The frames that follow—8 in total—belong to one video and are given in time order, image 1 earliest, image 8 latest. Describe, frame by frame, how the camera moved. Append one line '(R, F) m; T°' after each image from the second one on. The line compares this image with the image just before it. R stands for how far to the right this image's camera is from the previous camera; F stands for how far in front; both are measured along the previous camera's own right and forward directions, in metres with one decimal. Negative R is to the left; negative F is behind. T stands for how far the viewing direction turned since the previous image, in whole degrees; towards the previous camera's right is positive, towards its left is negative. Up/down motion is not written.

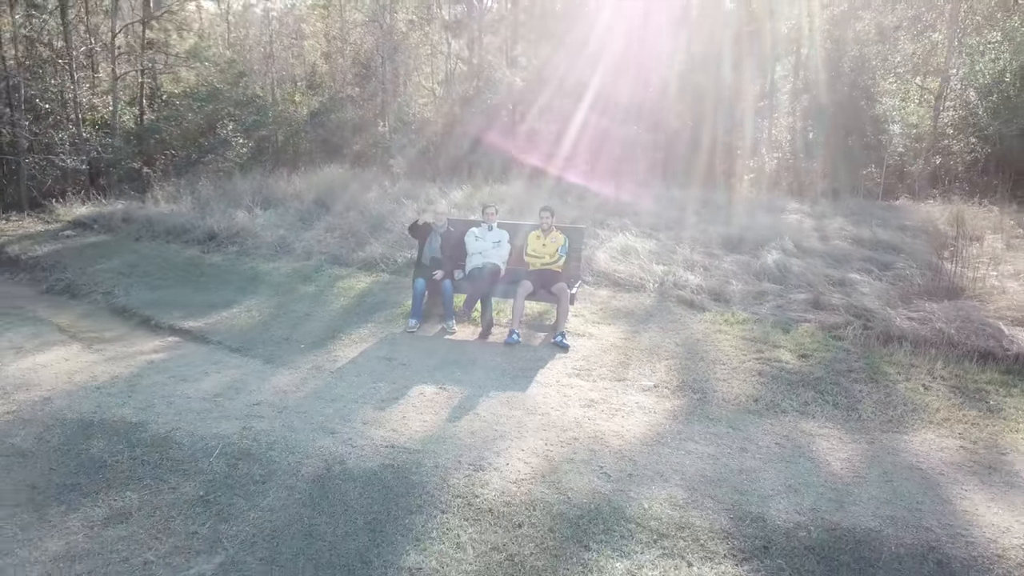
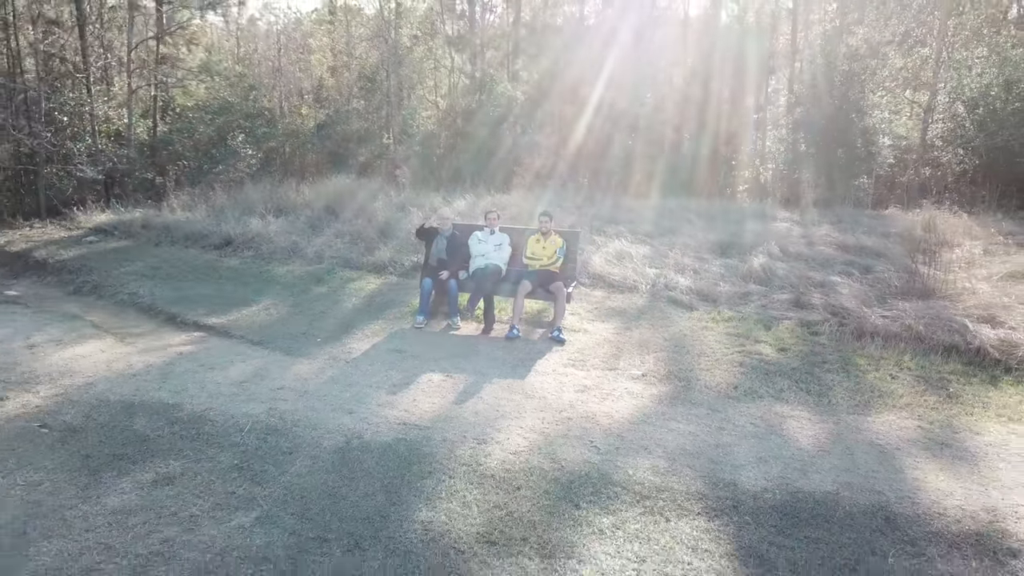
(0.0, -0.4) m; 0°
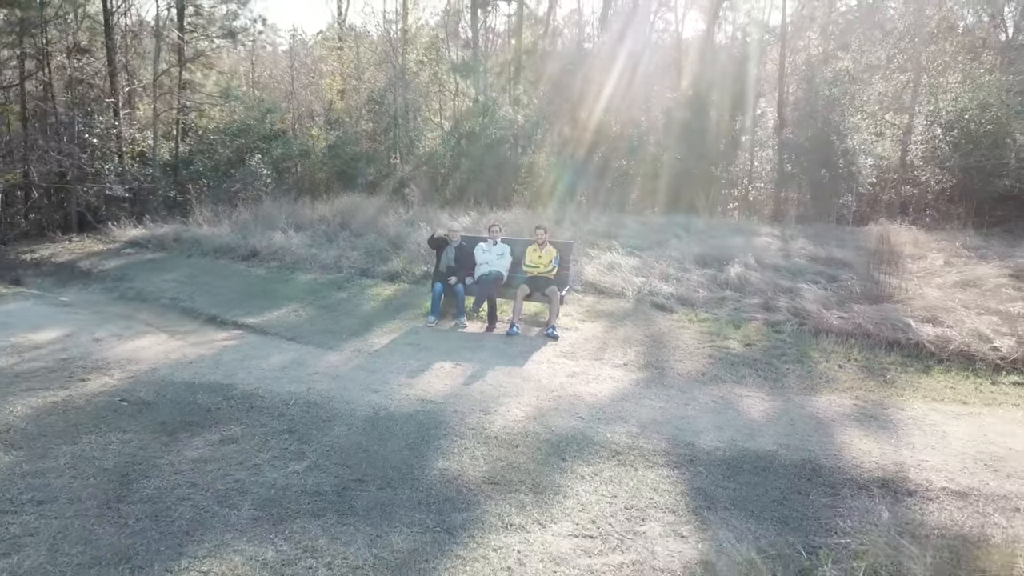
(0.0, -0.8) m; 0°
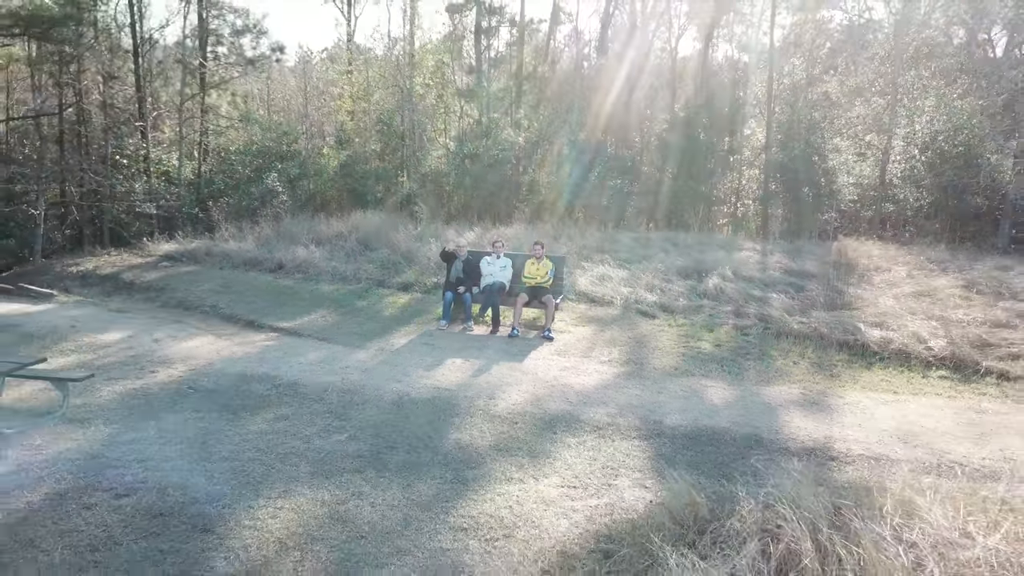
(0.0, -0.9) m; 0°
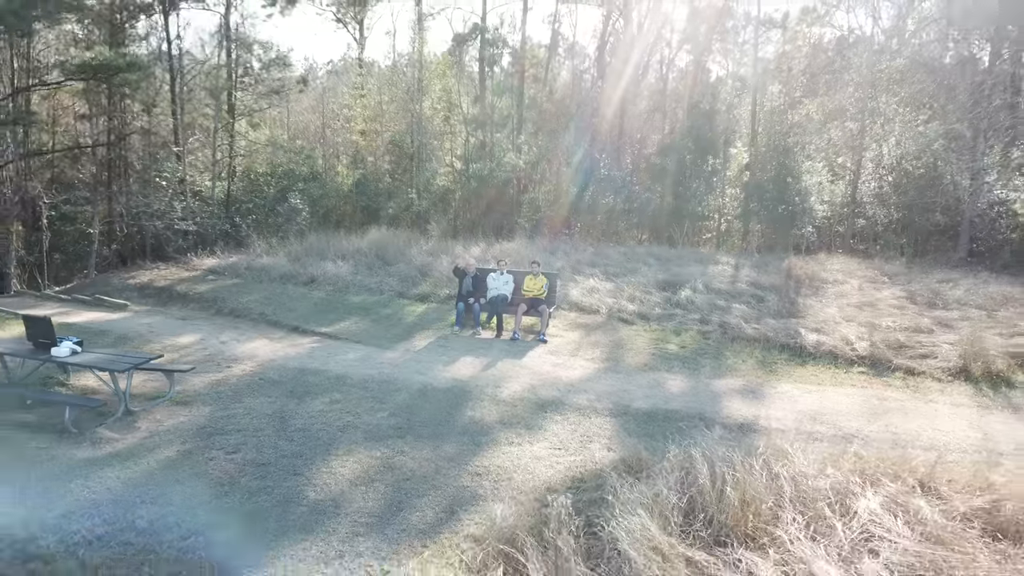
(0.0, -1.4) m; 0°
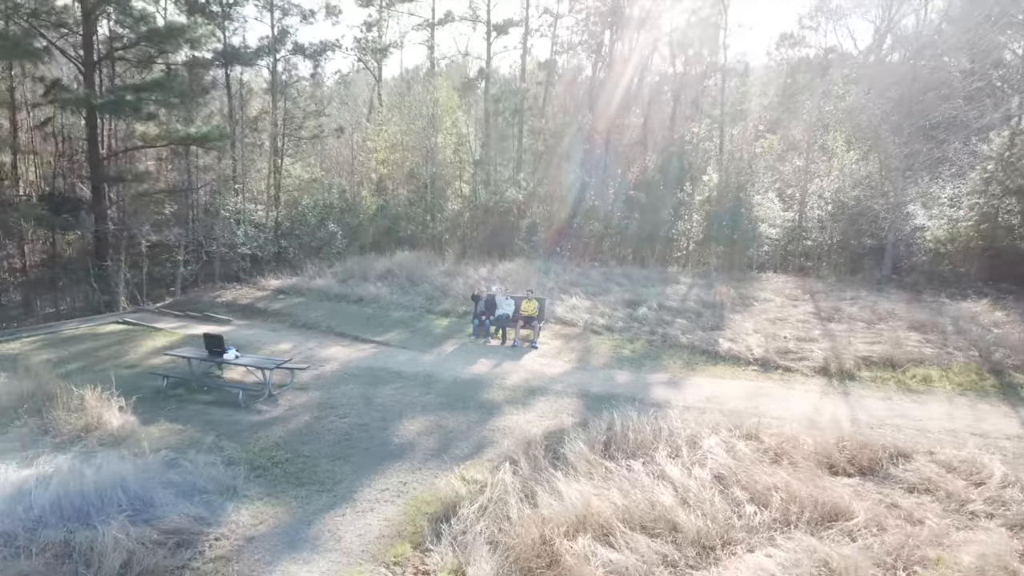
(0.0, -3.3) m; 0°
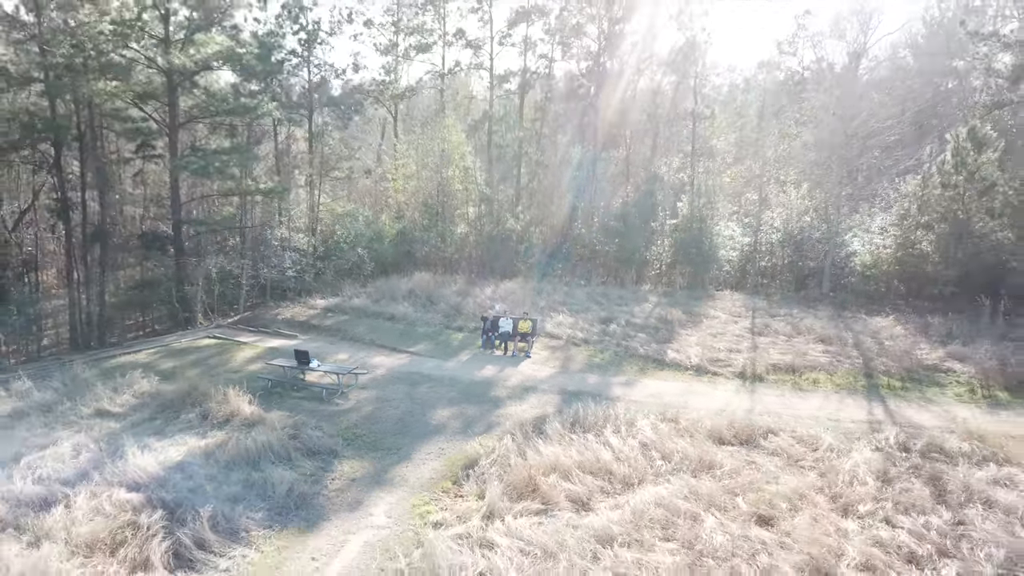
(0.0, -3.8) m; 0°
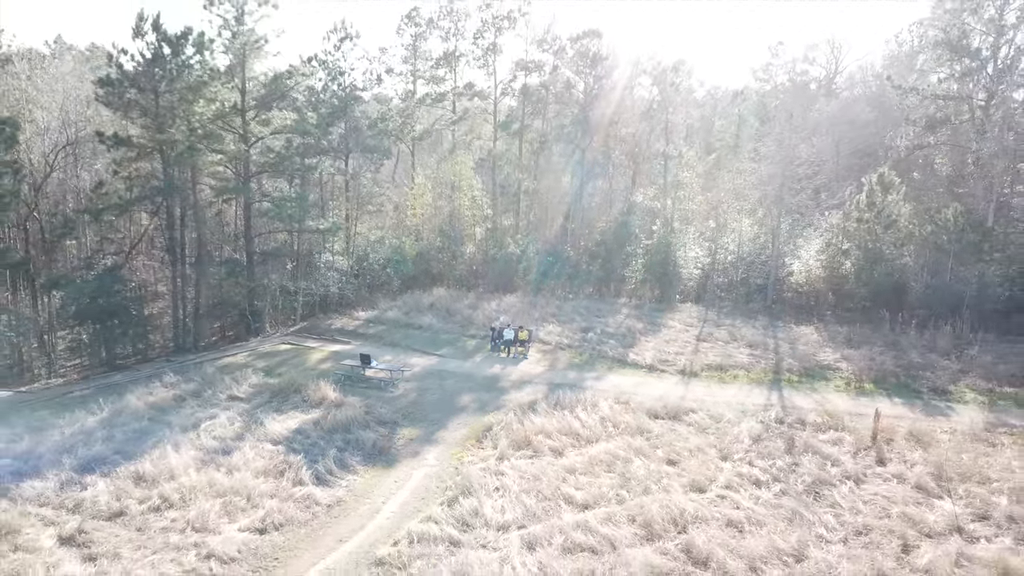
(-0.1, -5.2) m; 0°
